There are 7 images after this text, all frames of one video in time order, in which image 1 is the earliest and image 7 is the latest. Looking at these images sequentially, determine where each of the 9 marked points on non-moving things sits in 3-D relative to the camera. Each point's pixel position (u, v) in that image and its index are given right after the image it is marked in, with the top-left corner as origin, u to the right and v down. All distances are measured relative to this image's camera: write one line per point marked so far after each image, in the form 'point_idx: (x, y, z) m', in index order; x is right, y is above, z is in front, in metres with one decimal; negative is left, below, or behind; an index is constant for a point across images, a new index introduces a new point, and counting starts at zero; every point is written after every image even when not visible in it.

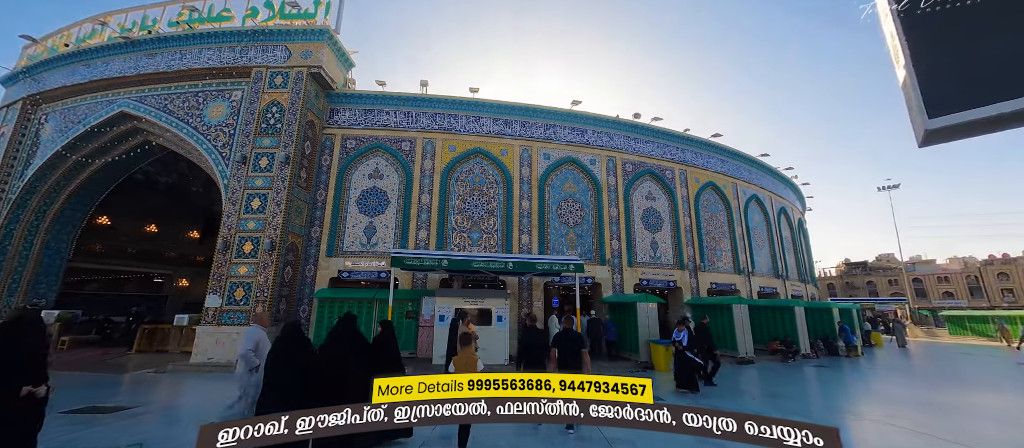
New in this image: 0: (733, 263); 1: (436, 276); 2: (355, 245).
0: (+8.4, -1.5, +14.3) m
1: (-2.1, -1.4, +10.3) m
2: (-4.3, -0.6, +10.4) m
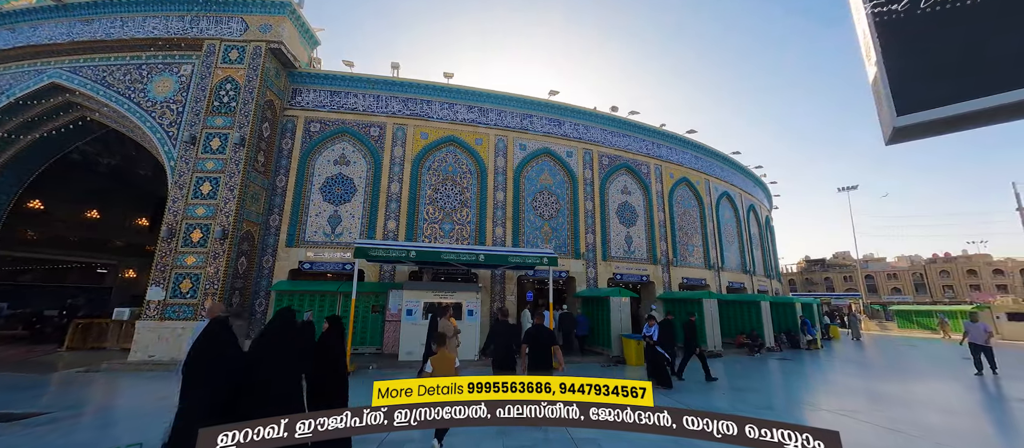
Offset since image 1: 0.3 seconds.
0: (+7.4, -1.3, +14.5) m
1: (-2.8, -1.2, +9.9) m
2: (-5.1, -0.3, +9.8) m
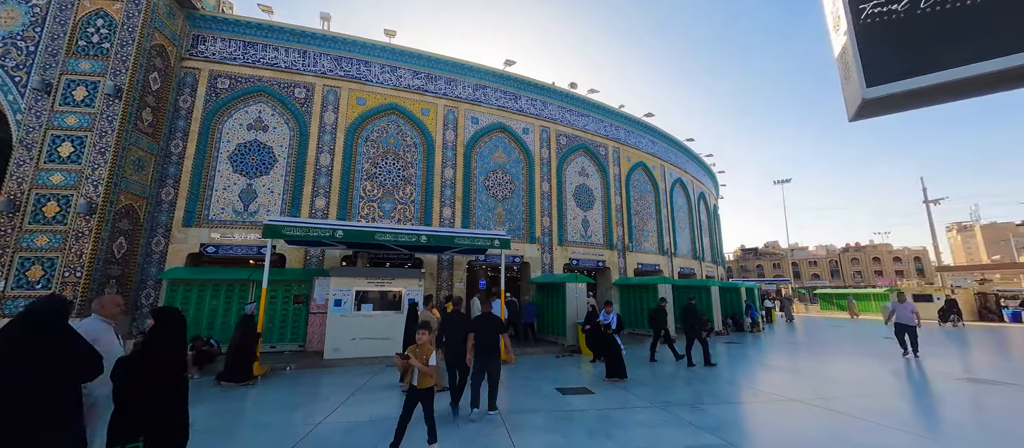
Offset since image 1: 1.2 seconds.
0: (+5.6, -0.8, +14.3) m
1: (-4.0, -0.7, +8.5) m
2: (-6.2, +0.2, +8.2) m
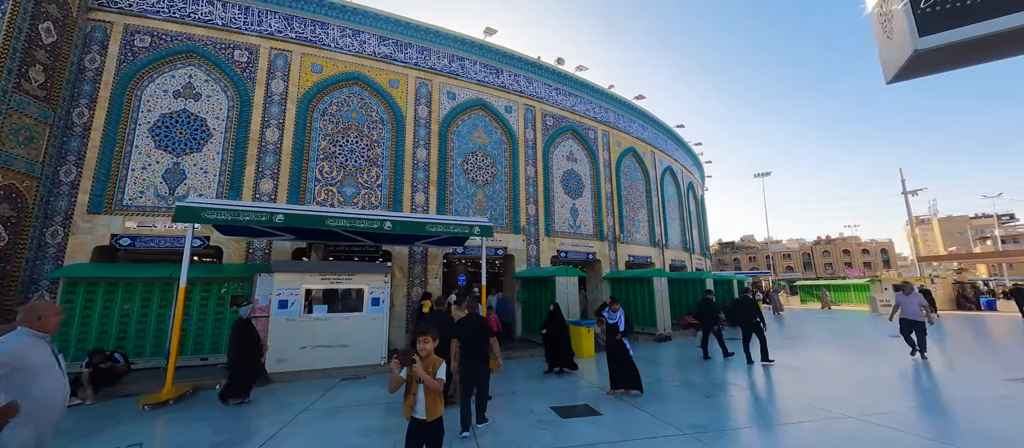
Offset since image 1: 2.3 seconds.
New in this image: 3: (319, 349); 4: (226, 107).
0: (+4.9, -0.4, +13.5) m
1: (-4.4, -0.4, +7.2) m
2: (-6.6, +0.5, +6.7) m
3: (-3.2, -2.1, +6.1) m
4: (-5.7, +2.3, +7.4) m
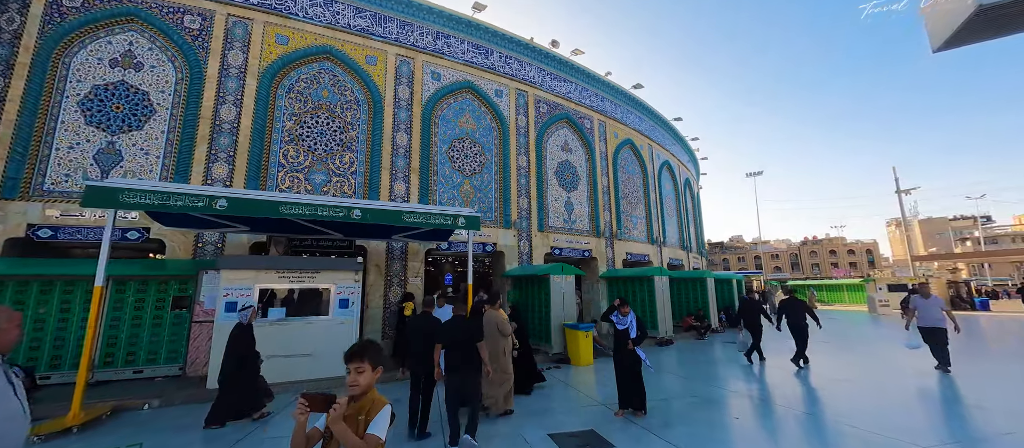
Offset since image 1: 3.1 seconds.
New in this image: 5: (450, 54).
0: (+4.6, -0.3, +12.8) m
1: (-4.6, -0.2, +6.3) m
2: (-6.7, +0.7, +5.7) m
3: (-3.3, -1.9, +5.2) m
4: (-5.8, +2.5, +6.5) m
5: (-1.5, +4.0, +8.9) m
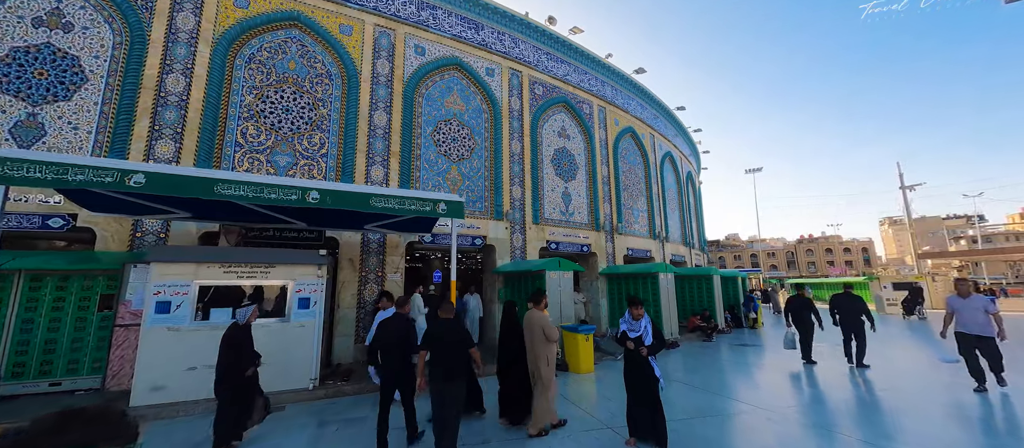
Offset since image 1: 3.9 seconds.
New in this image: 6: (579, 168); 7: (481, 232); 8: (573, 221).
0: (+4.4, -0.1, +12.0) m
1: (-4.7, 0.0, +5.4) m
2: (-6.8, +0.9, +4.9) m
3: (-3.5, -1.7, +4.4) m
4: (-6.0, +2.7, +5.6) m
5: (-1.6, +4.2, +8.0) m
6: (+1.8, +1.5, +10.0) m
7: (-0.7, -0.2, +7.8) m
8: (+1.6, +0.1, +9.5) m
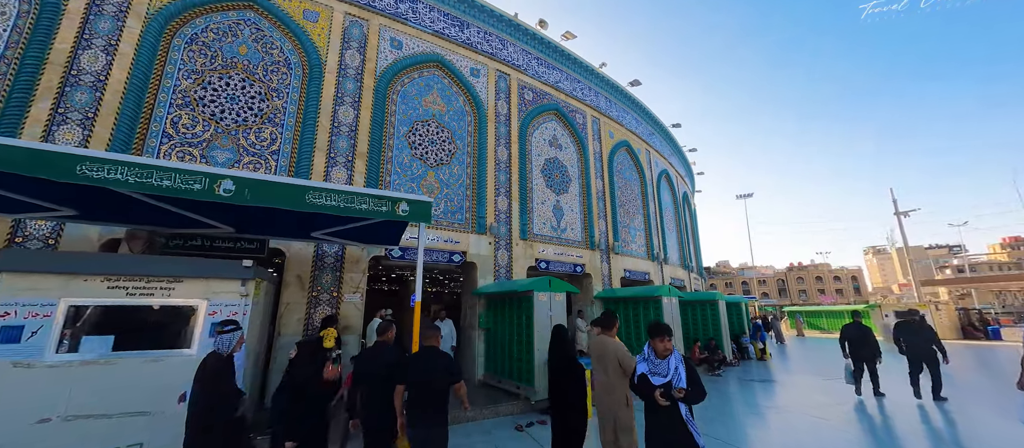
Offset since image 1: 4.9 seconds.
0: (+4.0, -0.7, +11.1) m
1: (-4.9, -0.1, +4.3) m
2: (-7.1, +0.9, +3.8) m
3: (-3.7, -1.7, +3.2) m
4: (-6.2, +2.6, +4.7) m
5: (-1.9, +3.9, +7.3) m
6: (+1.5, +1.1, +9.1) m
7: (-0.9, -0.4, +6.8) m
8: (+1.2, -0.3, +8.6) m
